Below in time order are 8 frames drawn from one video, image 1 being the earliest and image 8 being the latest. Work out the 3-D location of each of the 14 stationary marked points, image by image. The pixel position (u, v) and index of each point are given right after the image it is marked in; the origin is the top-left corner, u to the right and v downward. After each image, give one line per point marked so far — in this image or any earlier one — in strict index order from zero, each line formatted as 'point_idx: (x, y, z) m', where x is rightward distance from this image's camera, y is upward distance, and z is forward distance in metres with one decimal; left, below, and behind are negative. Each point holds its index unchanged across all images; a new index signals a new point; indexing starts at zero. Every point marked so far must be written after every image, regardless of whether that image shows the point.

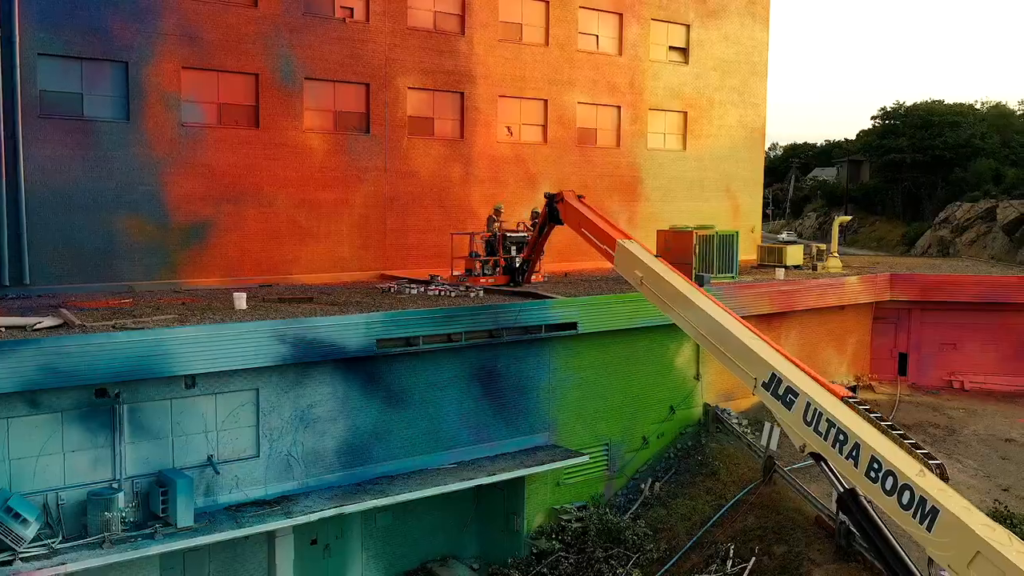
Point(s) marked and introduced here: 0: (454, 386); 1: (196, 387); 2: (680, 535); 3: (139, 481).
0: (-1.0, -1.6, +17.4) m
1: (-4.4, -1.4, +14.4) m
2: (+2.9, -4.2, +17.8) m
3: (-5.0, -2.6, +13.9) m
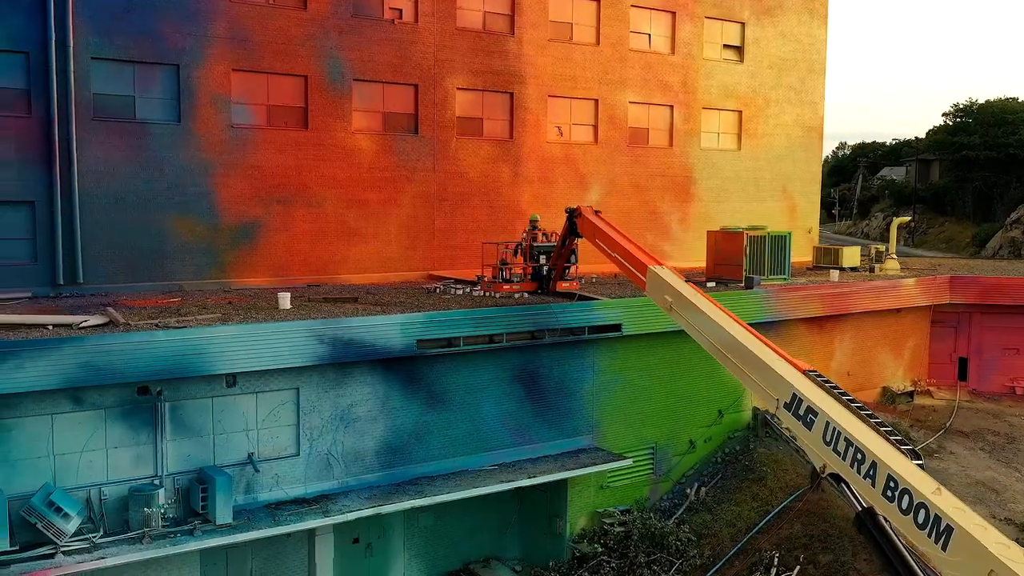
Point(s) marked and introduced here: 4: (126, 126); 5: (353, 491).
0: (-0.3, -1.6, +17.4) m
1: (-3.9, -1.4, +14.5) m
2: (+3.6, -4.3, +17.5) m
3: (-4.5, -2.6, +14.1) m
4: (-7.0, +2.9, +18.9) m
5: (-2.4, -3.1, +15.7) m
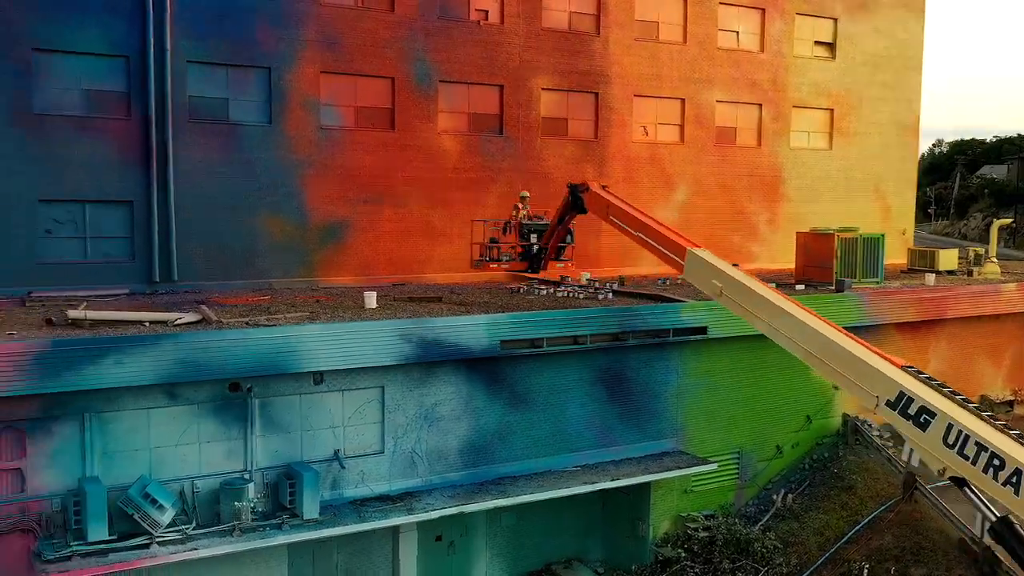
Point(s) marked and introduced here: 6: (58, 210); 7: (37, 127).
0: (+1.1, -1.7, +17.3) m
1: (-2.7, -1.3, +14.8) m
2: (+5.0, -4.3, +17.2) m
3: (-3.4, -2.6, +14.4) m
4: (-5.4, +3.0, +19.3) m
5: (-1.2, -3.1, +15.8) m
6: (-8.0, +1.4, +18.3) m
7: (-8.1, +2.8, +17.9) m
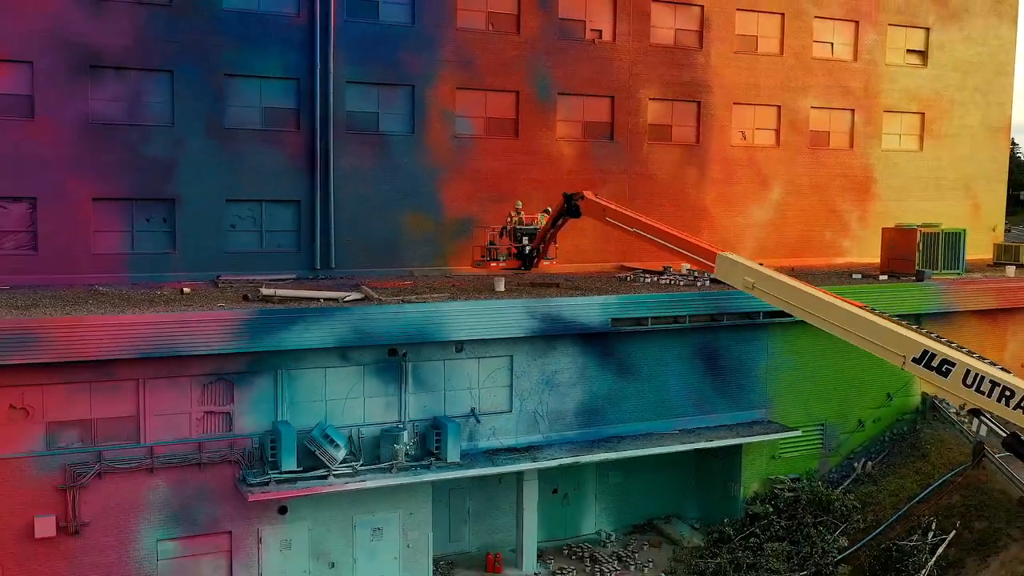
0: (+3.2, -1.4, +19.9) m
1: (-0.8, -1.1, +17.8) m
2: (+7.0, -4.1, +19.4) m
3: (-1.6, -2.3, +17.5) m
4: (-3.1, +3.3, +22.6) m
5: (+0.8, -2.8, +18.6) m
6: (-5.7, +1.7, +21.8) m
7: (-5.9, +3.1, +21.4) m
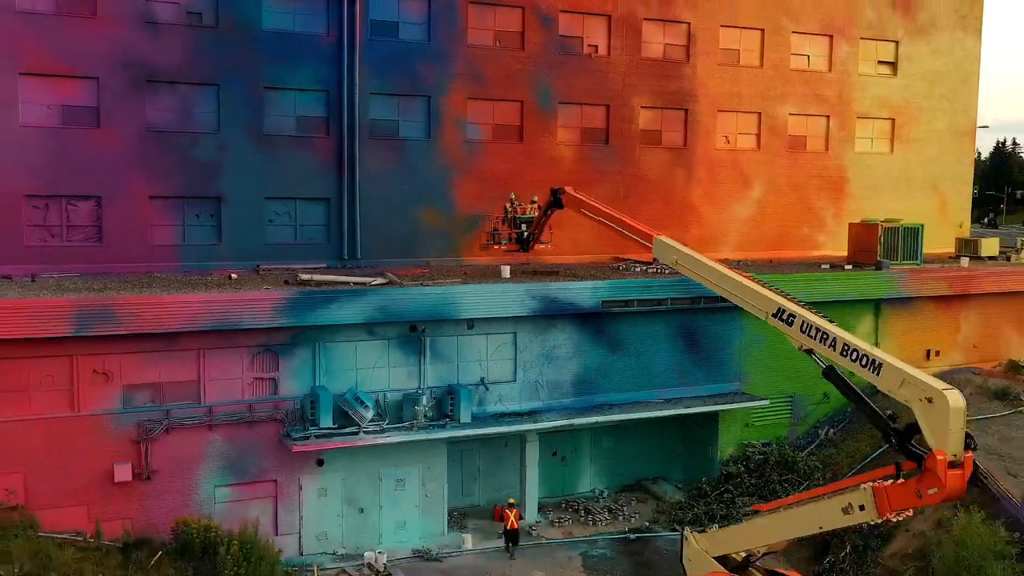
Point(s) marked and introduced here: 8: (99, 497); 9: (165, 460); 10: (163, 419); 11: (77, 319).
0: (+3.3, -1.1, +22.7) m
1: (-0.8, -0.8, +20.6) m
2: (+7.1, -3.8, +22.2) m
3: (-1.5, -2.0, +20.3) m
4: (-2.9, +3.6, +25.4) m
5: (+0.9, -2.5, +21.5) m
6: (-5.6, +2.0, +24.7) m
7: (-5.8, +3.4, +24.3) m
8: (-7.1, -3.6, +17.8) m
9: (-6.1, -3.0, +18.2) m
10: (-6.1, -2.3, +18.1) m
11: (-7.2, -0.5, +17.1) m
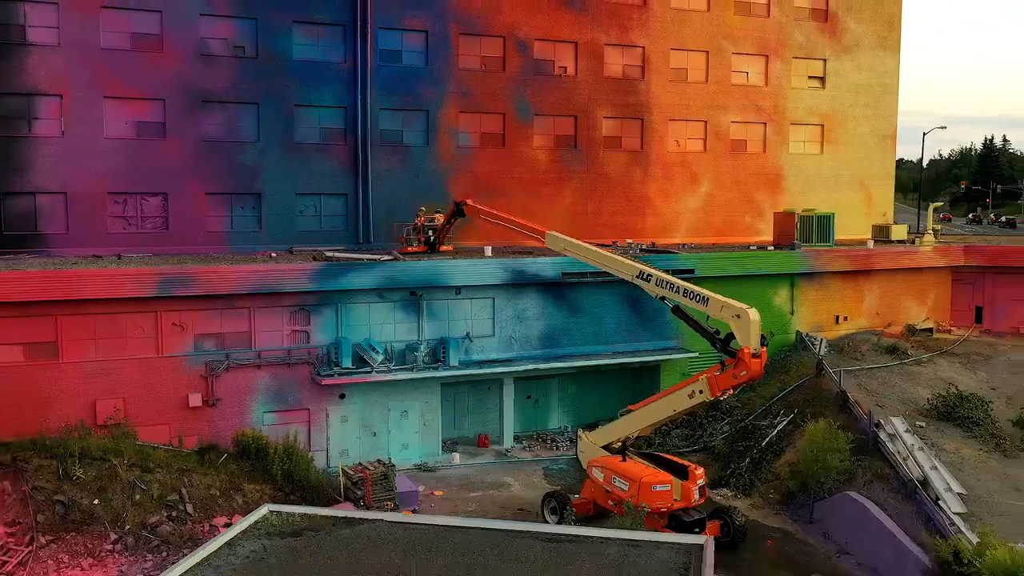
0: (+2.8, -0.5, +28.6) m
1: (-1.3, -0.1, +26.5) m
2: (+6.6, -3.2, +28.0) m
3: (-2.1, -1.4, +26.2) m
4: (-3.5, +4.2, +31.3) m
5: (+0.3, -1.9, +27.3) m
6: (-6.1, +2.6, +30.6) m
7: (-6.3, +4.0, +30.2) m
8: (-7.7, -3.0, +23.8) m
9: (-6.7, -2.4, +24.1) m
10: (-6.7, -1.6, +24.0) m
11: (-7.8, +0.1, +23.0) m
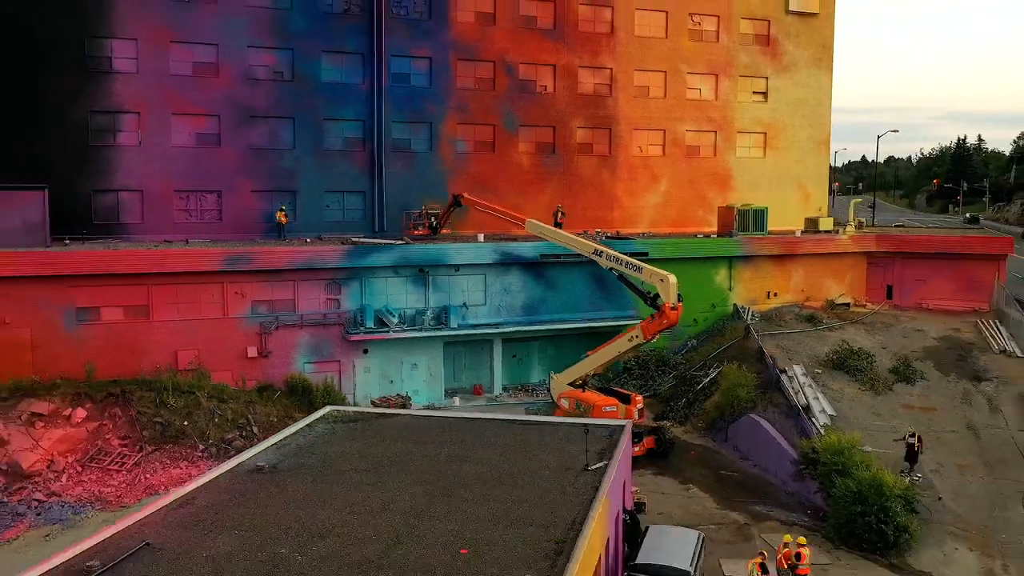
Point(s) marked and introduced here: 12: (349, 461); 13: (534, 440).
0: (+2.4, +0.2, +35.4) m
1: (-1.7, +0.5, +33.3) m
2: (+6.2, -2.5, +34.8) m
3: (-2.5, -0.7, +33.0) m
4: (-3.9, +4.9, +38.1) m
5: (-0.1, -1.2, +34.1) m
6: (-6.5, +3.3, +37.4) m
7: (-6.7, +4.7, +37.0) m
8: (-8.1, -2.3, +30.6) m
9: (-7.1, -1.7, +30.9) m
10: (-7.1, -1.0, +30.8) m
11: (-8.2, +0.8, +29.8) m
12: (-2.9, -3.0, +18.2) m
13: (+0.4, -2.9, +19.5) m
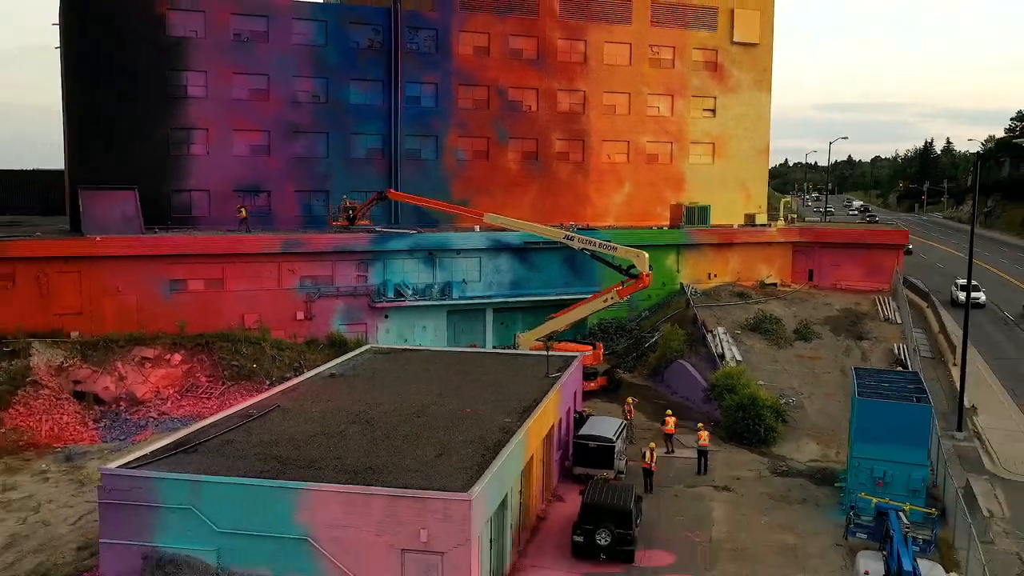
0: (+1.9, +1.0, +44.5) m
1: (-2.1, +1.4, +42.4) m
2: (+5.7, -1.7, +43.9) m
3: (-2.9, +0.1, +42.1) m
4: (-4.3, +5.8, +47.1) m
5: (-0.5, -0.3, +43.2) m
6: (-7.0, +4.2, +46.4) m
7: (-7.1, +5.6, +46.0) m
8: (-8.5, -1.5, +39.6) m
9: (-7.5, -0.9, +40.0) m
10: (-7.5, -0.1, +39.9) m
11: (-8.6, +1.7, +38.8) m
12: (-3.2, -2.2, +27.3) m
13: (+0.1, -2.1, +28.6) m
